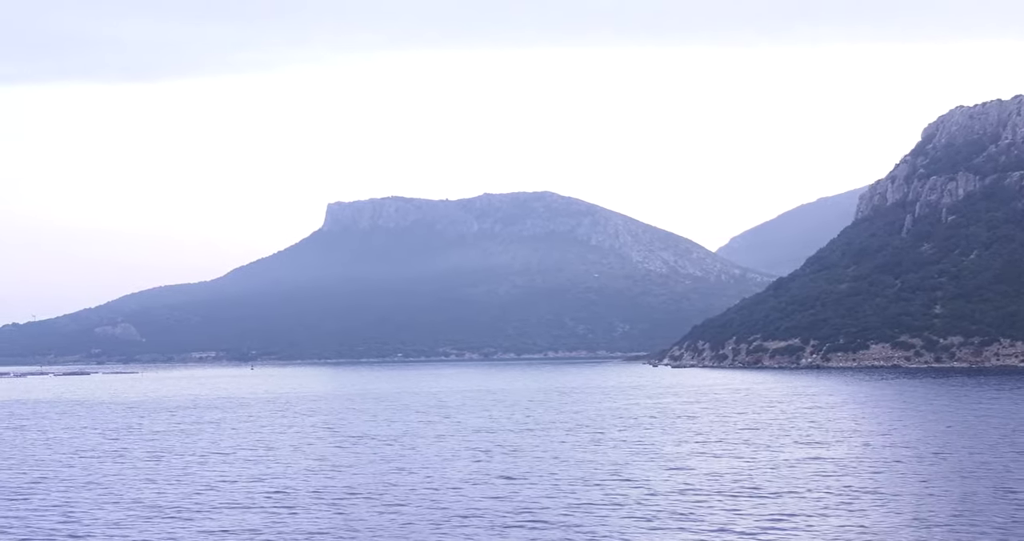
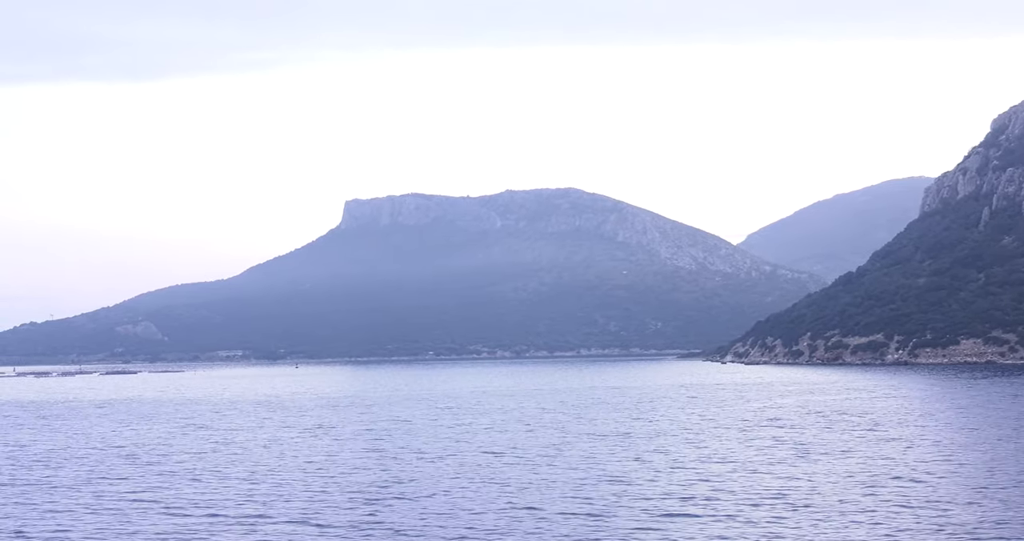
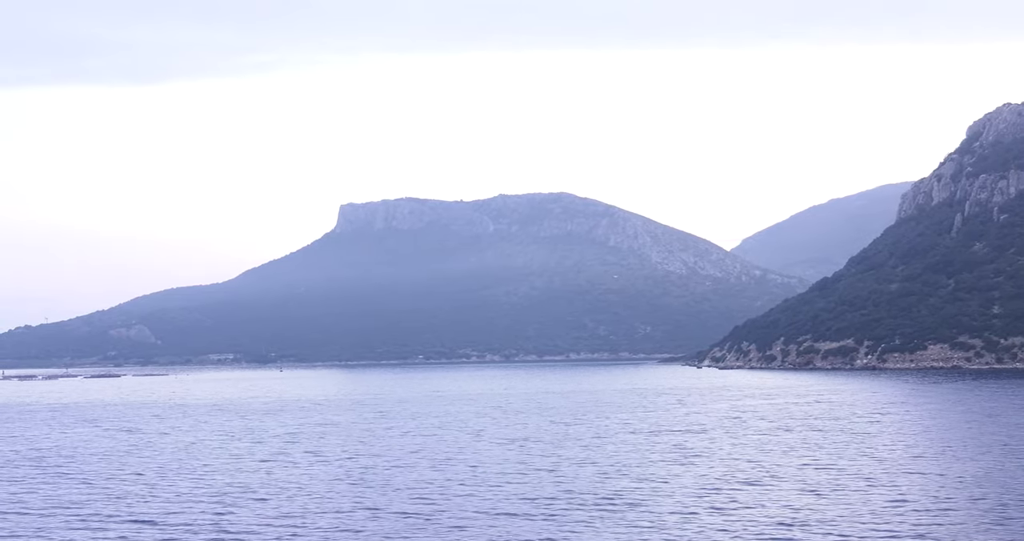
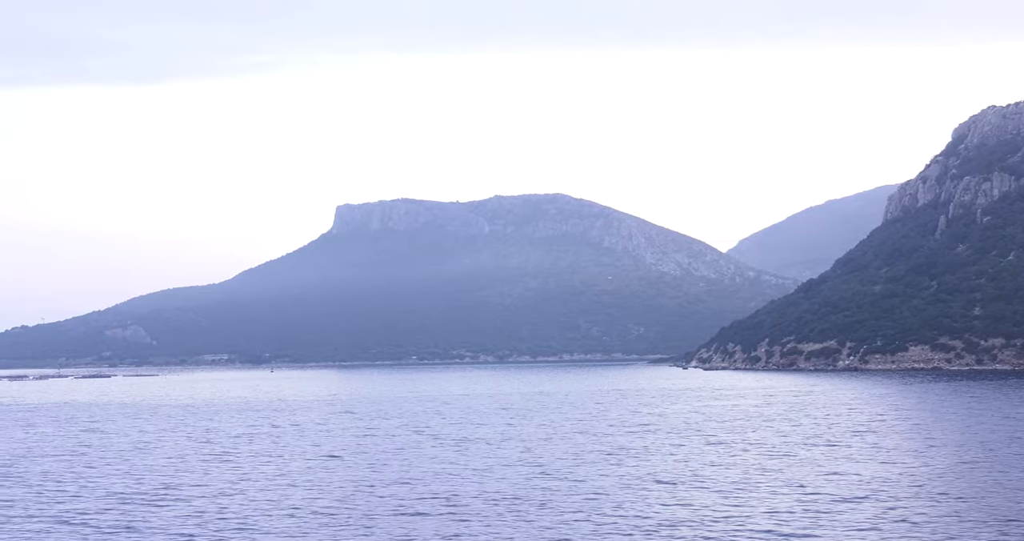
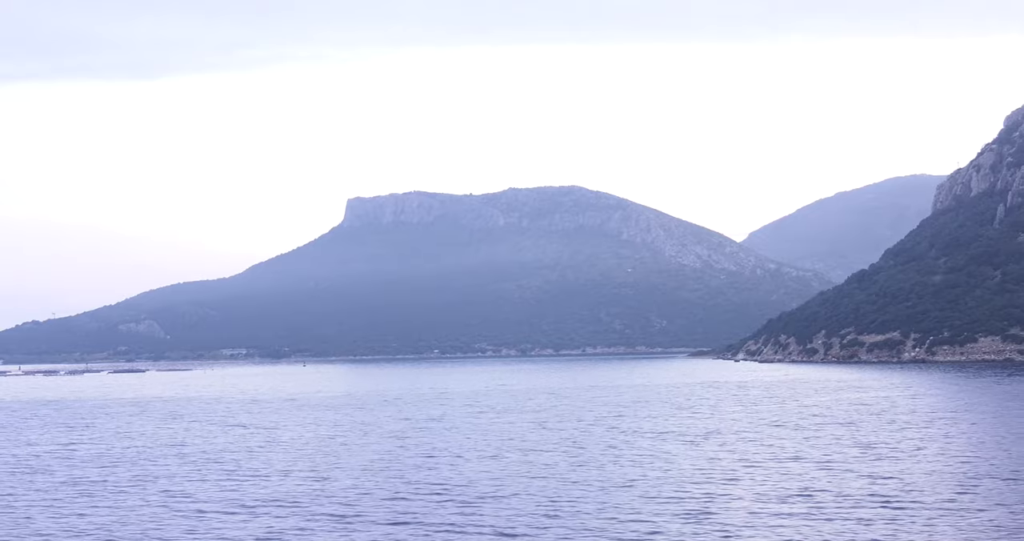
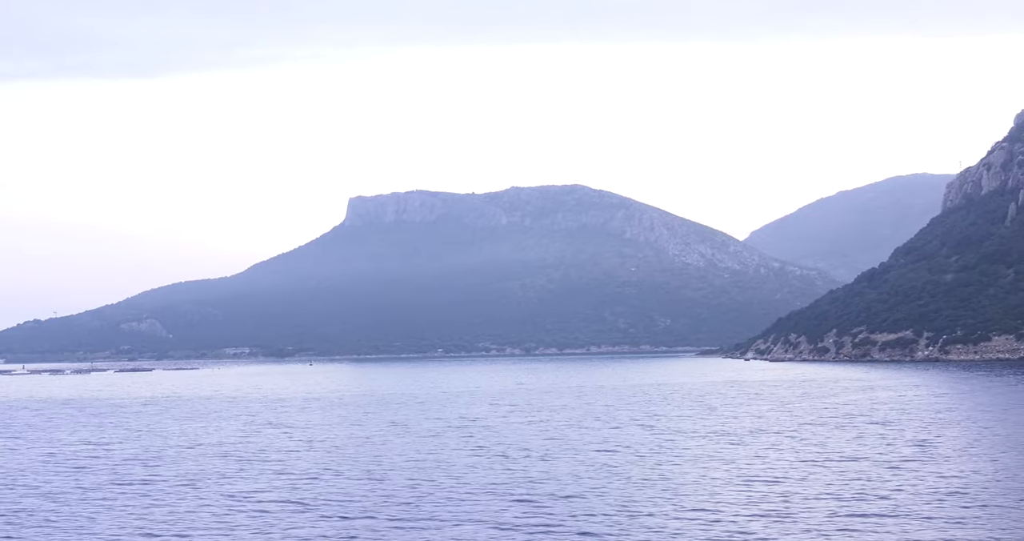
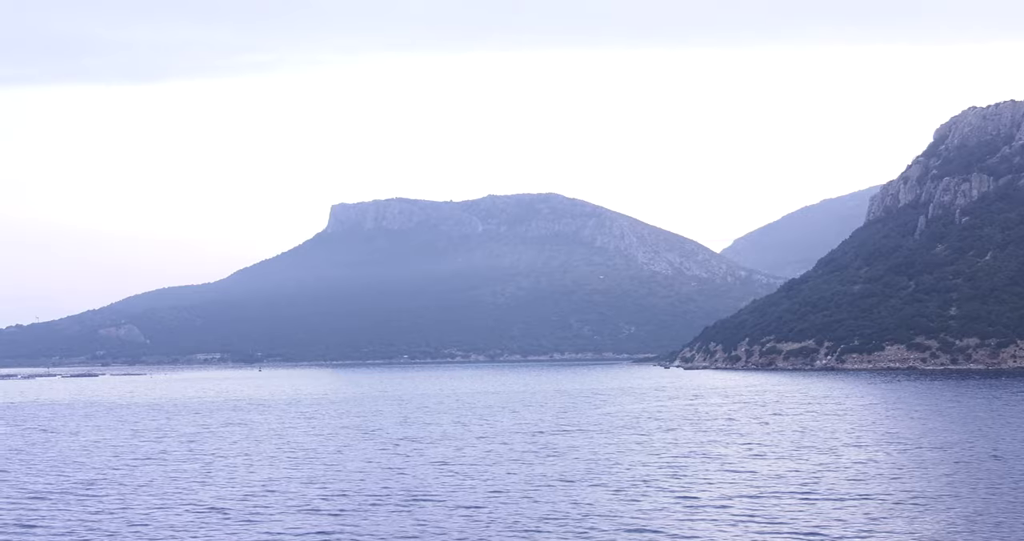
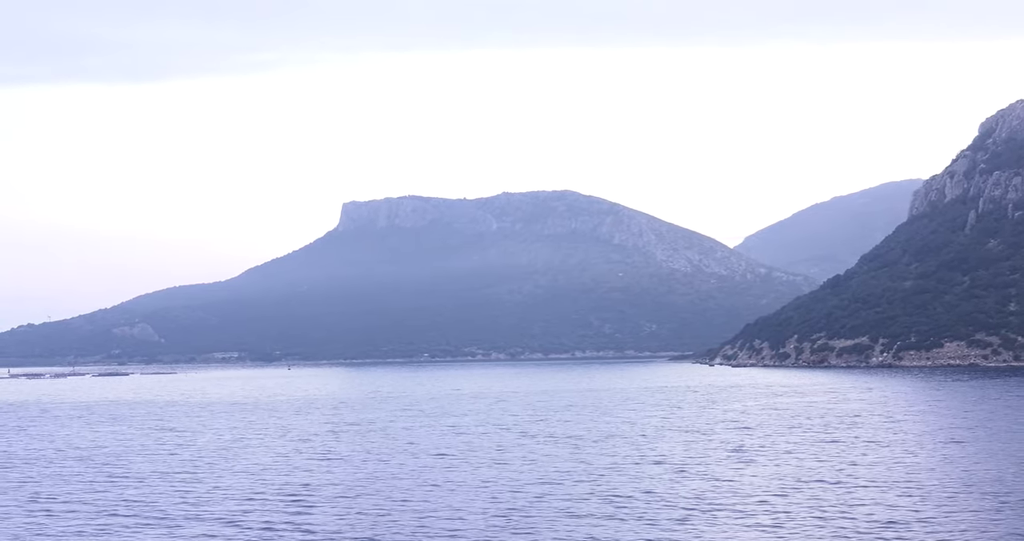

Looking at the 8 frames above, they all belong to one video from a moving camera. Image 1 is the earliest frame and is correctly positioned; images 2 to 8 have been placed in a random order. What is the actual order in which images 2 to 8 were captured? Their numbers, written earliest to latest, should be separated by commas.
7, 4, 3, 8, 2, 5, 6
